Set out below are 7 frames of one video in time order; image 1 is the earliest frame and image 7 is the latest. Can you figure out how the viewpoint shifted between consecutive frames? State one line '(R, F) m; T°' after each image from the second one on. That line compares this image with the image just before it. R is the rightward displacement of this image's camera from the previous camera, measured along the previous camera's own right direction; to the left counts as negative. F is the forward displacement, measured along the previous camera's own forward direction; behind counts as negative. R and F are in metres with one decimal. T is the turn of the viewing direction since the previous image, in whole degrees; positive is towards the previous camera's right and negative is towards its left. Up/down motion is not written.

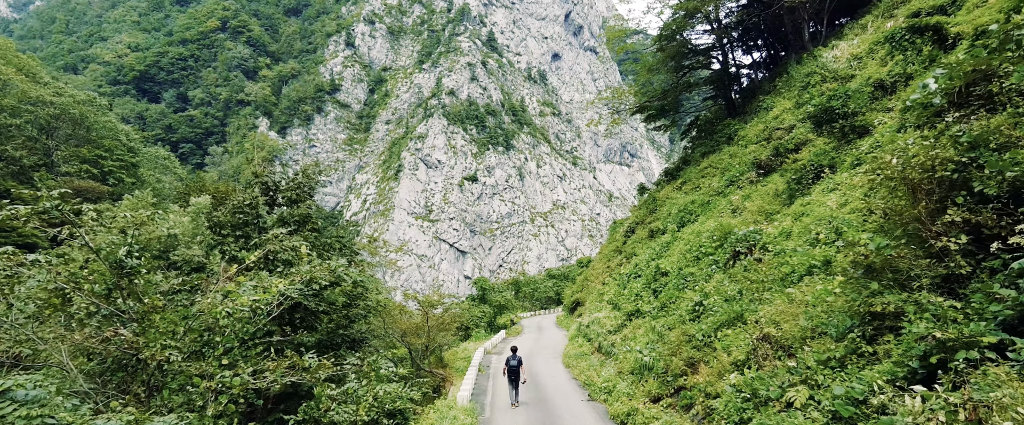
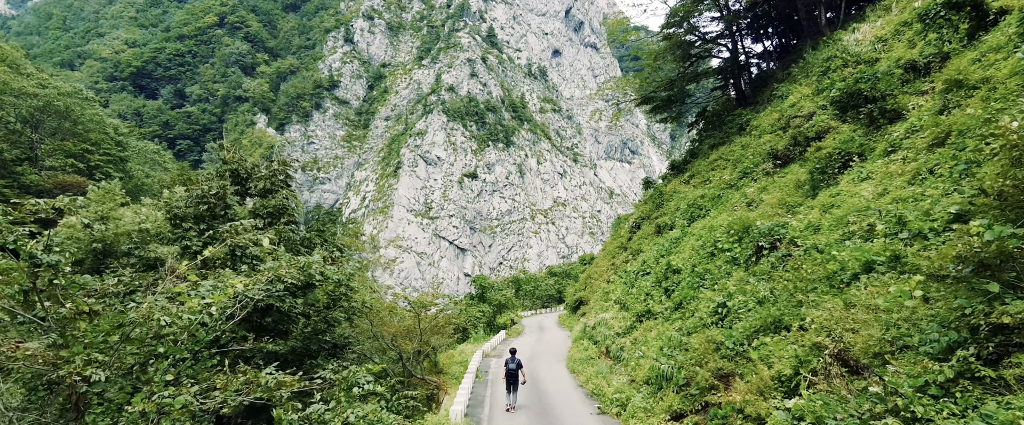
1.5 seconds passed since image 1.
(0.0, +1.3) m; 0°
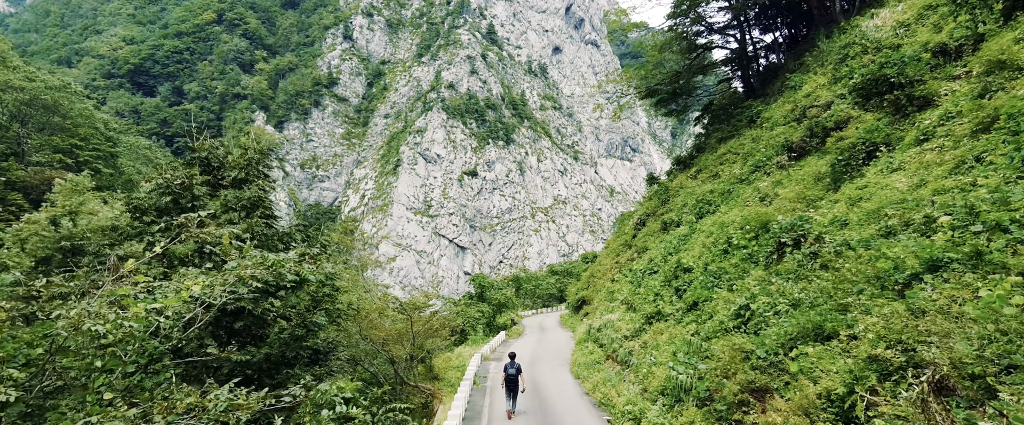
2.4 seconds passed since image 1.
(0.0, +1.0) m; 0°
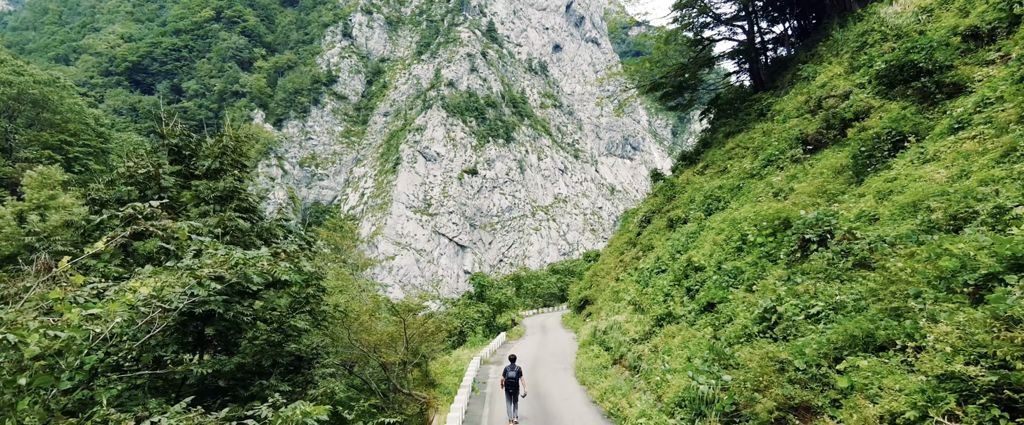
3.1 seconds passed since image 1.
(0.0, +0.9) m; 0°
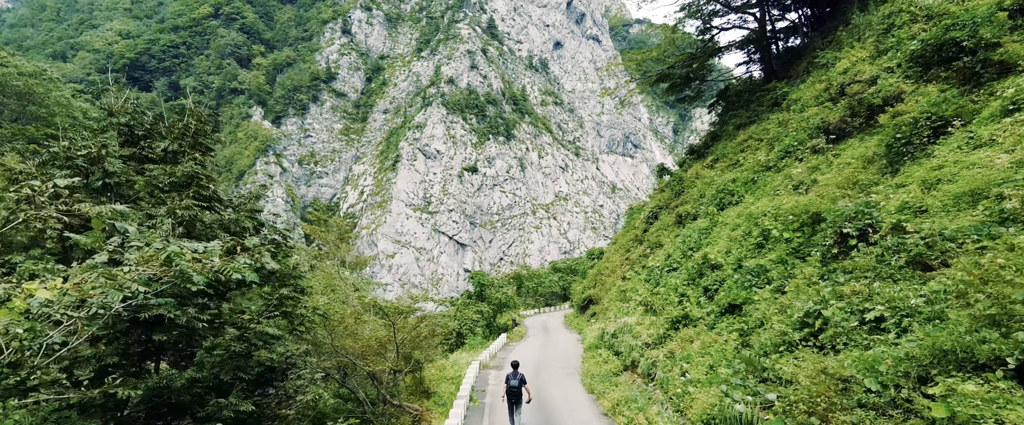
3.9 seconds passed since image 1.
(0.0, +1.2) m; 0°
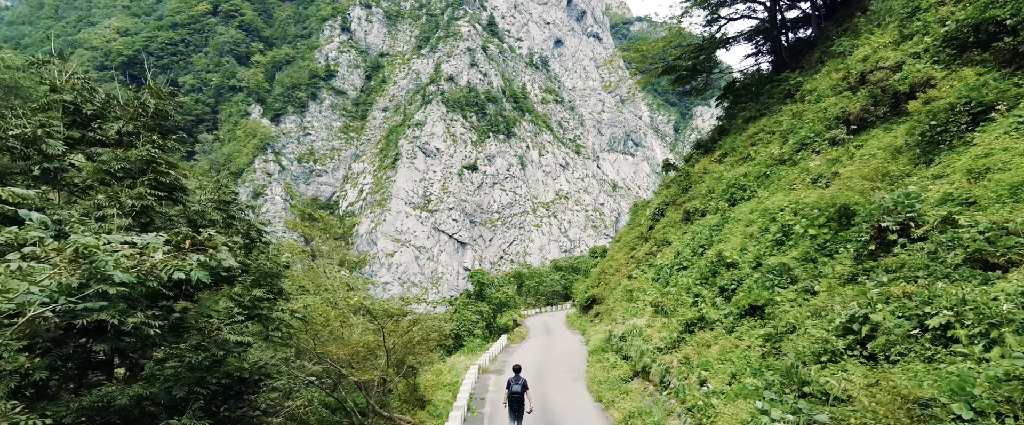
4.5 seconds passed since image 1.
(0.0, +0.9) m; 0°
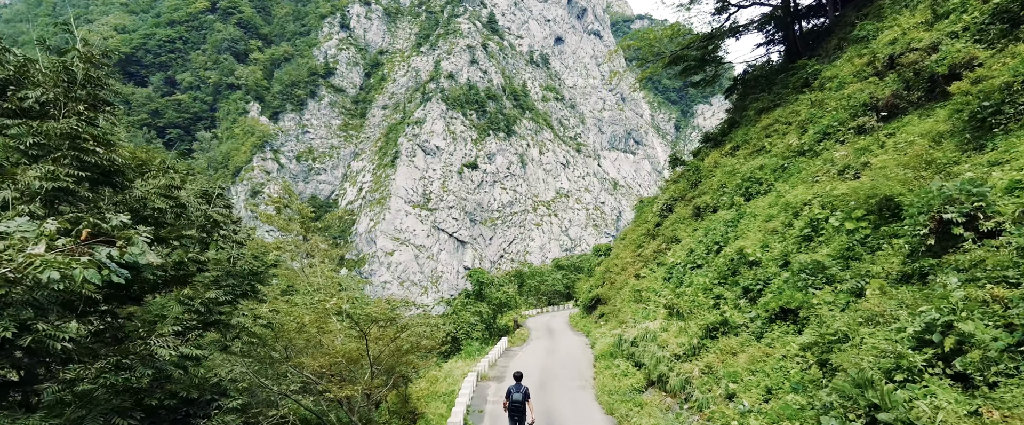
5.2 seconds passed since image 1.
(0.0, +1.2) m; 0°
